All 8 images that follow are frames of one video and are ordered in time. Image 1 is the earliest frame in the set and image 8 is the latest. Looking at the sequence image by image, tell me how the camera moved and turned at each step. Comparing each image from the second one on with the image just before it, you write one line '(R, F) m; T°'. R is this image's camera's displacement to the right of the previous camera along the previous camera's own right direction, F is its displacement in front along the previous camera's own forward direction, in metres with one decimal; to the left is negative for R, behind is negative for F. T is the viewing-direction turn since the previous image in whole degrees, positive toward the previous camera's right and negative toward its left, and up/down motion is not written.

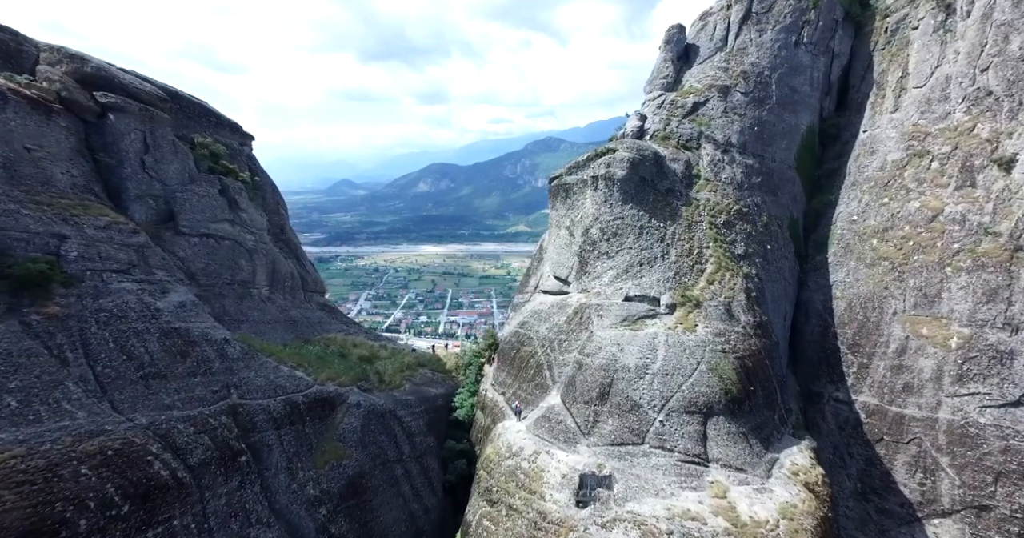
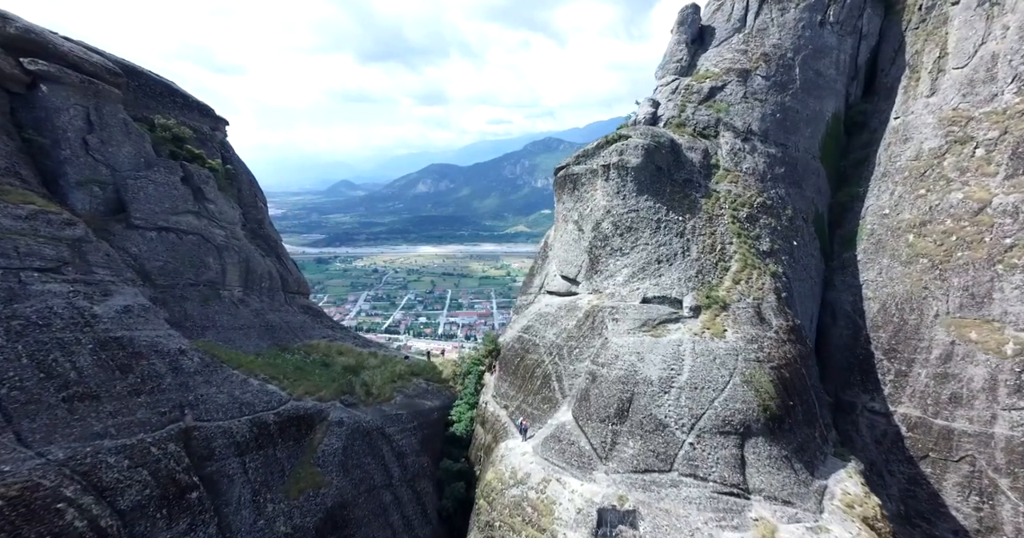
(-0.2, +2.6) m; 0°
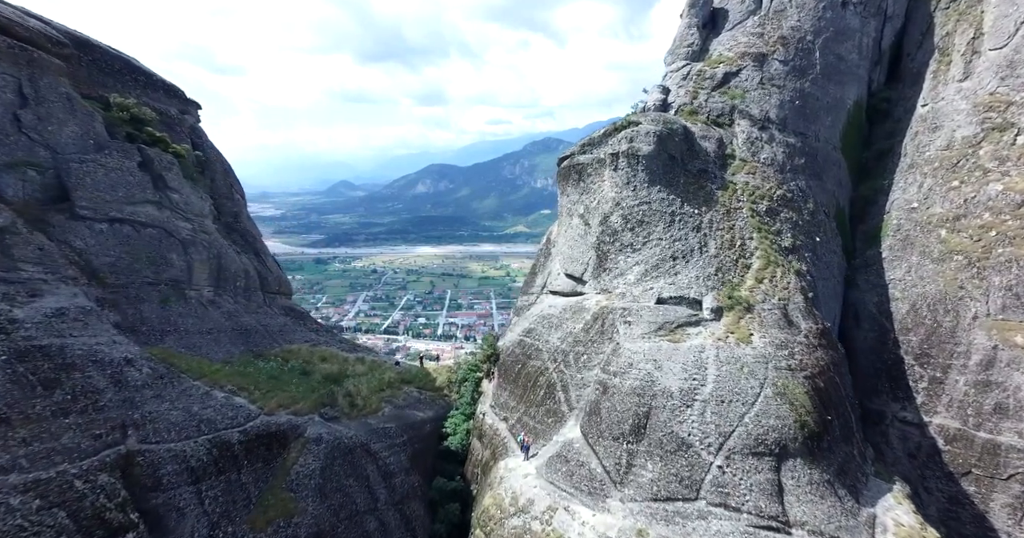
(0.0, +2.1) m; 0°
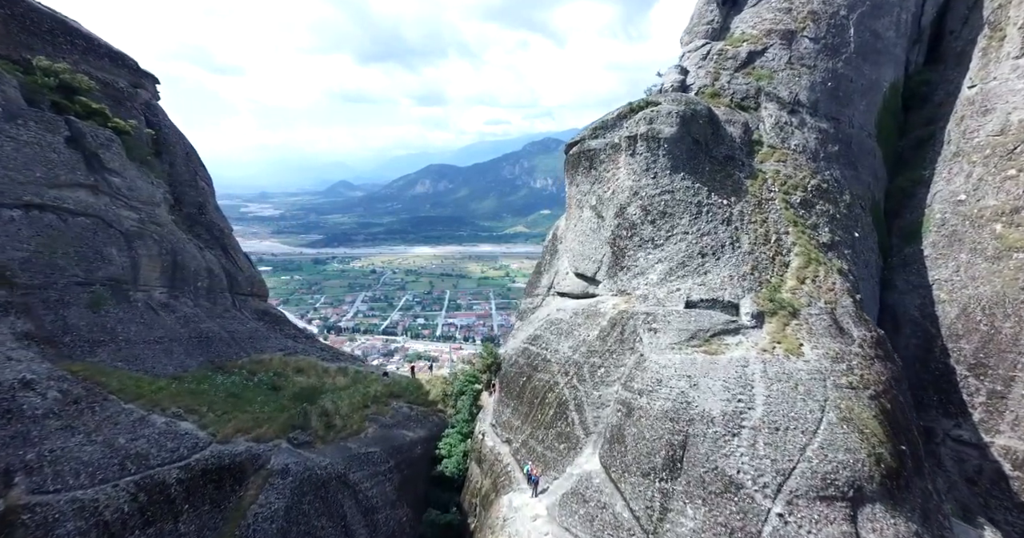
(-0.2, +2.8) m; 0°
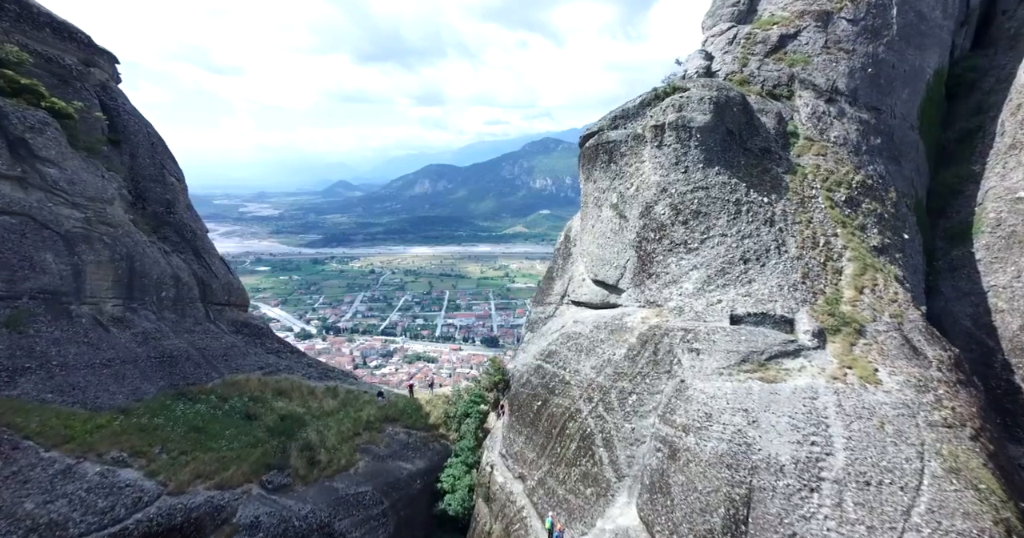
(-0.5, +2.5) m; 0°
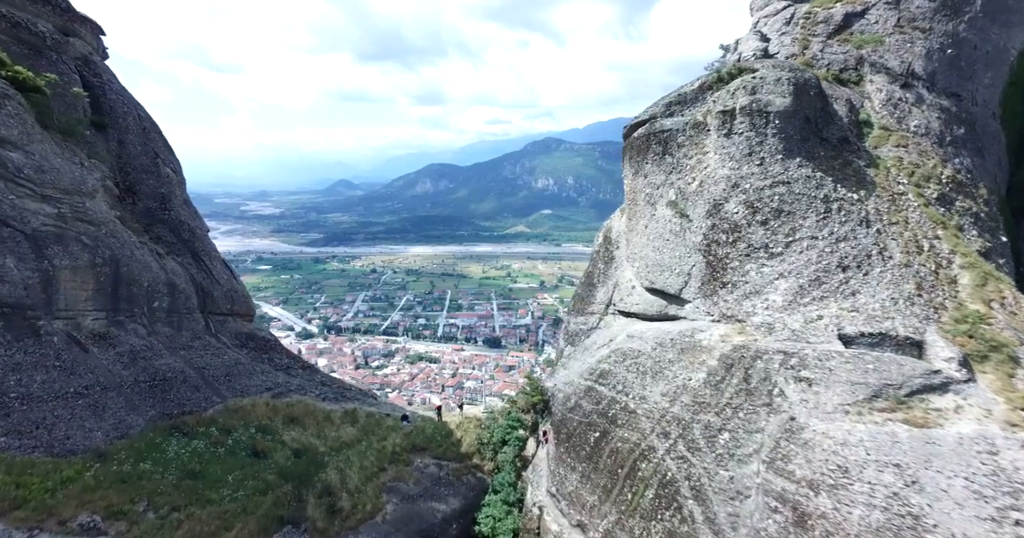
(-1.5, +2.5) m; 0°
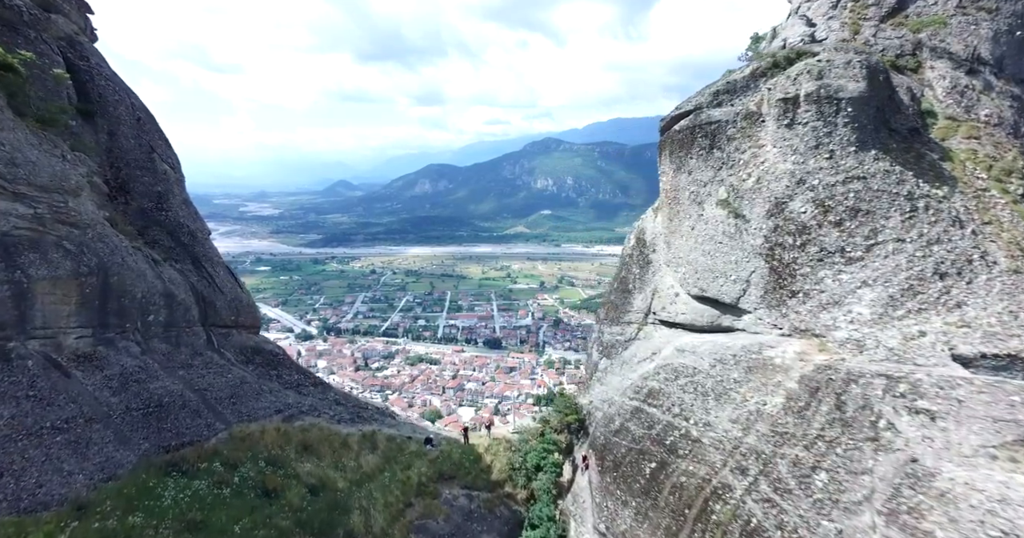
(-1.1, +1.7) m; 0°
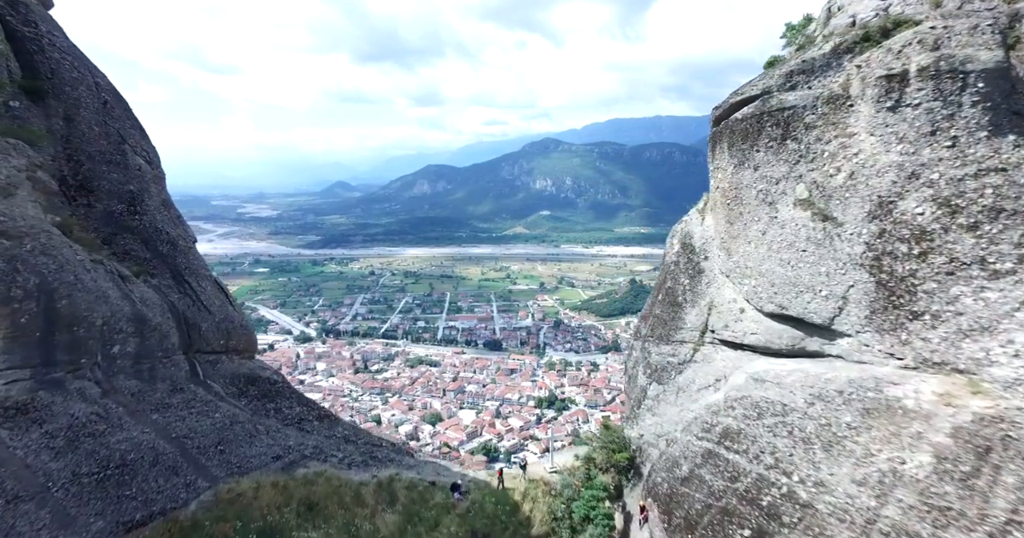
(-1.2, +2.5) m; 0°
